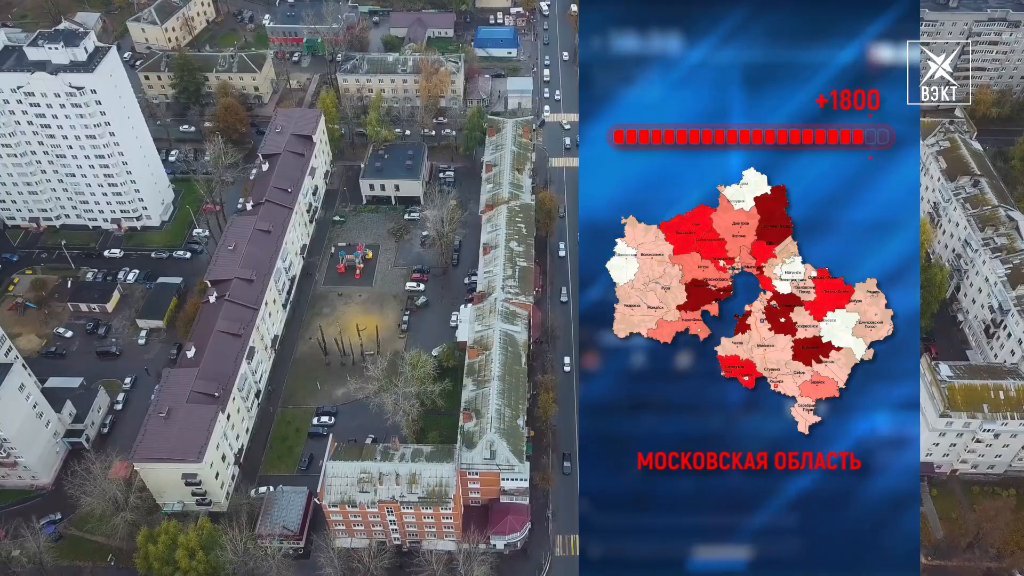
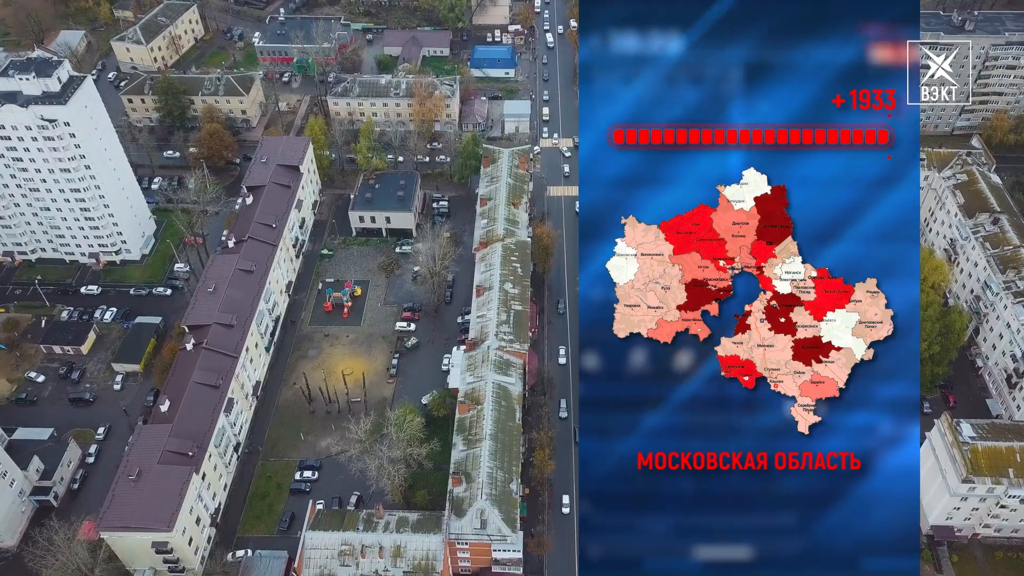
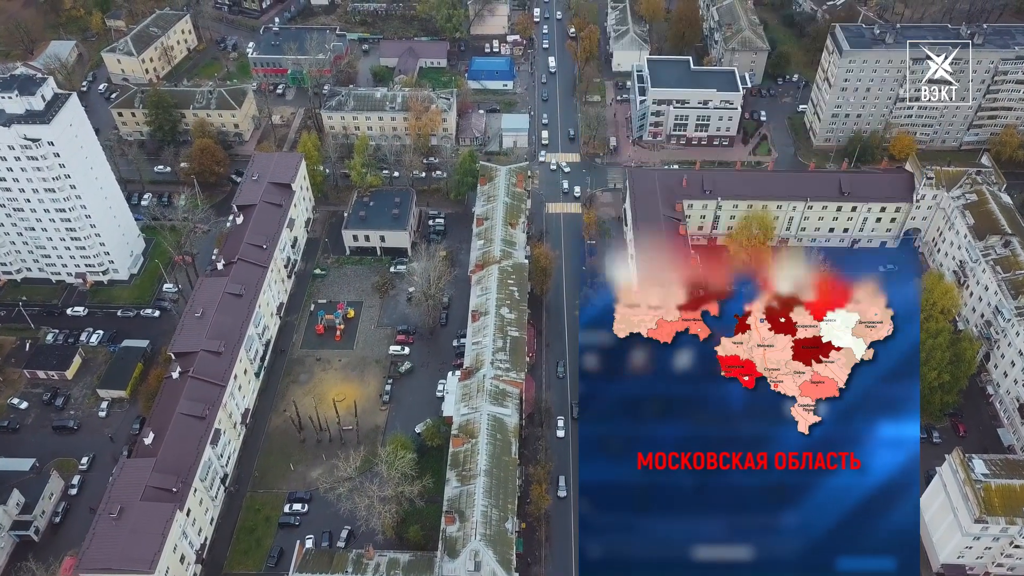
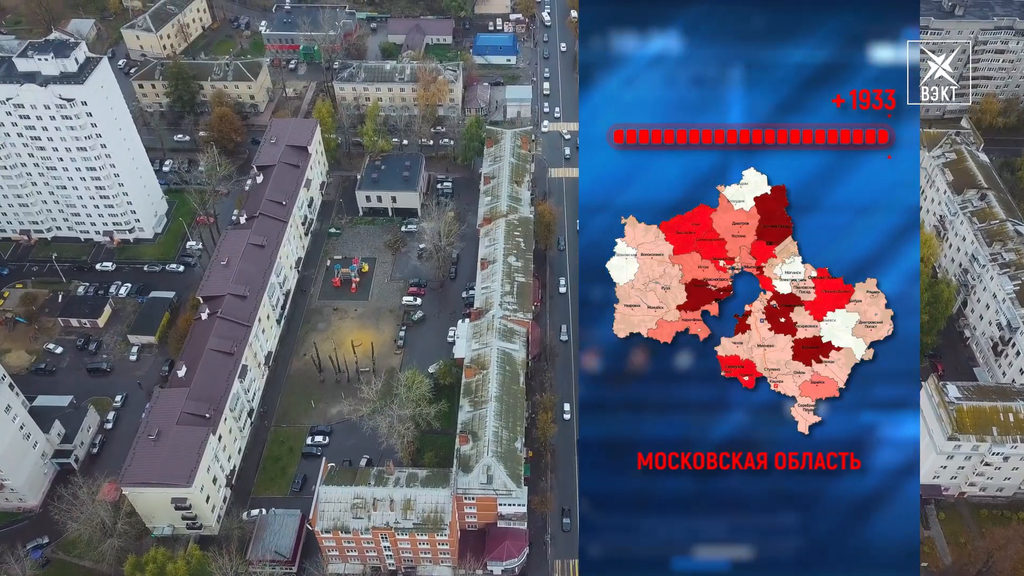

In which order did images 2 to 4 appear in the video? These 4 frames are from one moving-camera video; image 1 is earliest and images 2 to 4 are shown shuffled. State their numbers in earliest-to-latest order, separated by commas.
4, 2, 3
